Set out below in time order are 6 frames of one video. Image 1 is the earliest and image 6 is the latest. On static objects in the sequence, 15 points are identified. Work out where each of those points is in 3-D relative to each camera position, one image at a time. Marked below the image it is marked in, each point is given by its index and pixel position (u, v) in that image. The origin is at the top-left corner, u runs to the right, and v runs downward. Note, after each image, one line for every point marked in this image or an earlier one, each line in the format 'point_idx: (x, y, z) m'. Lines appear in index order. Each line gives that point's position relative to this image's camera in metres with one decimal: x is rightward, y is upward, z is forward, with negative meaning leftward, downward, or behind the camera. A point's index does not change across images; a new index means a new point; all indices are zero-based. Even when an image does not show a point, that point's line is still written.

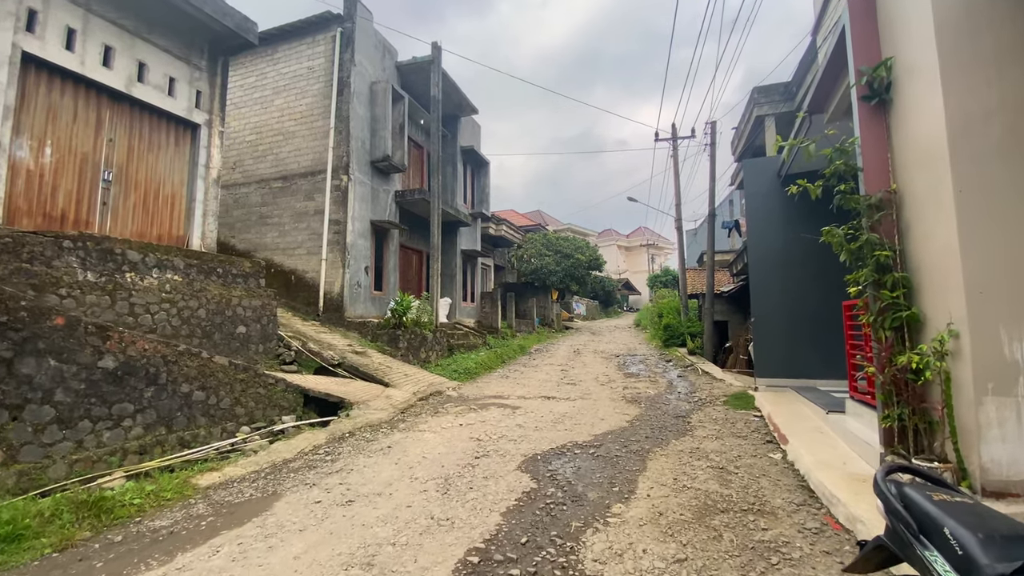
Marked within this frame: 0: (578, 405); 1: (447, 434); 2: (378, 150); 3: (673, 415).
0: (+1.0, -1.7, +6.8) m
1: (-0.7, -1.7, +5.4) m
2: (-3.1, +3.2, +10.9) m
3: (+2.1, -1.6, +6.0) m
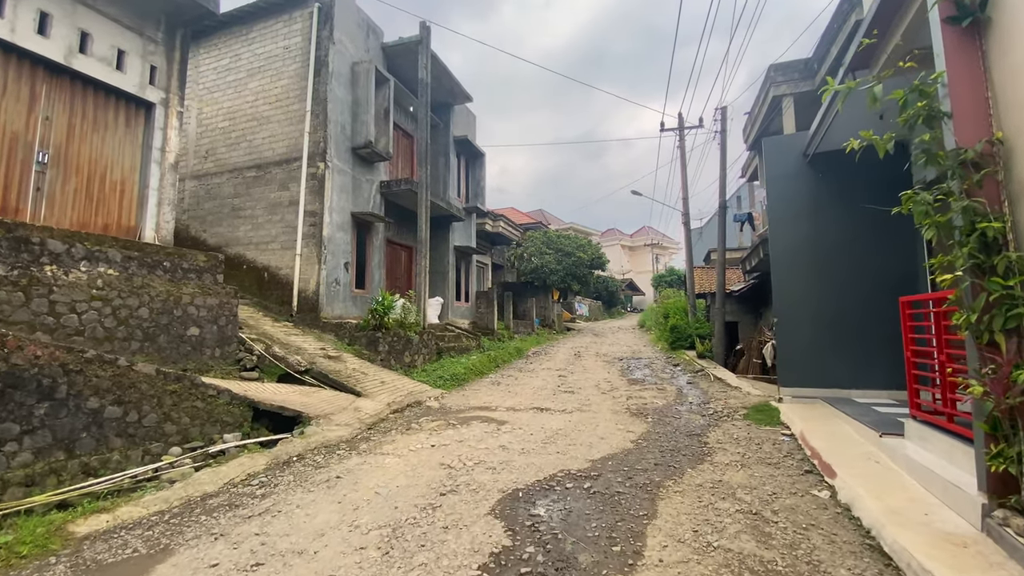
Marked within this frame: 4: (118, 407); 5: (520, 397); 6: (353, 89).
0: (+0.8, -1.6, +5.8) m
1: (-0.9, -1.6, +4.5) m
2: (-3.3, +3.3, +10.0) m
3: (+1.9, -1.6, +5.1) m
4: (-3.6, -1.1, +4.3) m
5: (+0.1, -1.7, +7.4) m
6: (-3.5, +4.3, +10.2) m
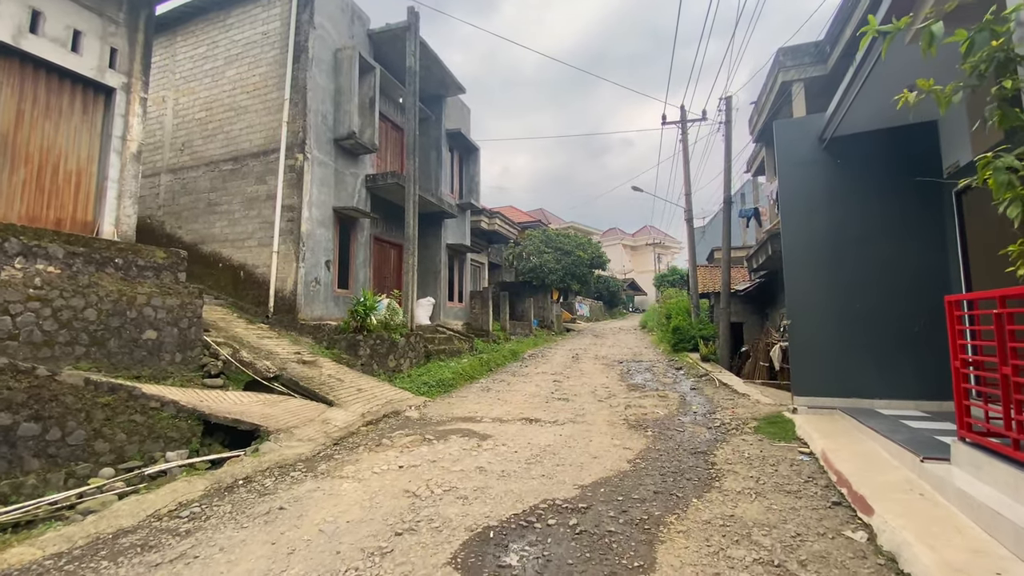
0: (+0.6, -1.6, +5.2) m
1: (-1.1, -1.6, +3.9) m
2: (-3.4, +3.3, +9.5) m
3: (+1.7, -1.6, +4.5) m
4: (-3.8, -1.1, +3.8) m
5: (0.0, -1.7, +6.8) m
6: (-3.6, +4.3, +9.7) m
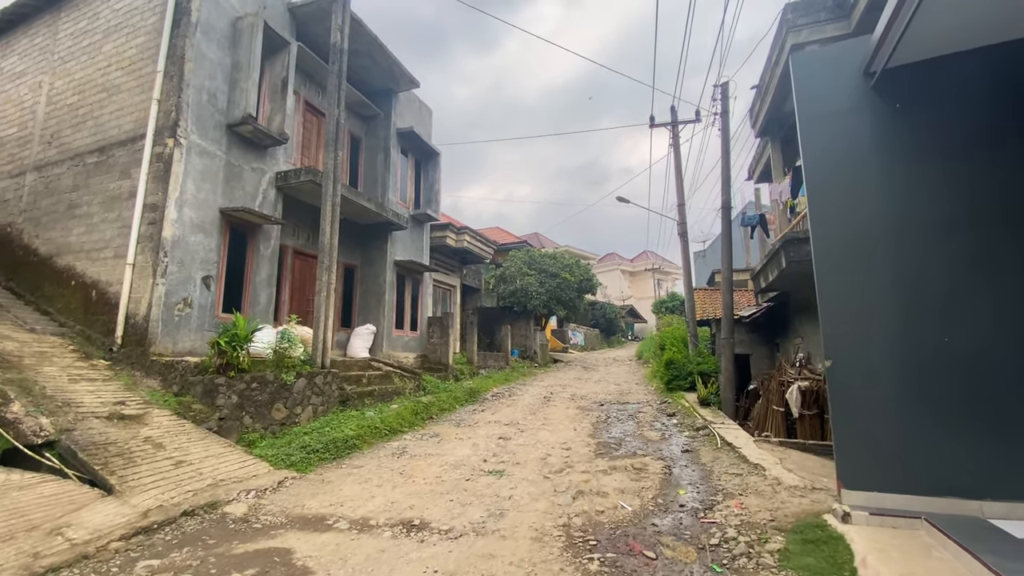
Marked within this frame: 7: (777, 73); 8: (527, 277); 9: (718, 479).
0: (-0.4, -1.8, +3.0) m
1: (-2.1, -1.7, +1.7) m
2: (-4.4, +2.9, +7.5) m
3: (+0.7, -1.7, +2.3) m
4: (-4.9, -1.1, +1.6) m
5: (-1.0, -1.9, +4.5) m
6: (-4.6, +3.9, +7.8) m
7: (+4.3, +3.5, +7.6) m
8: (+0.6, +0.4, +19.2) m
9: (+2.1, -1.9, +4.7) m
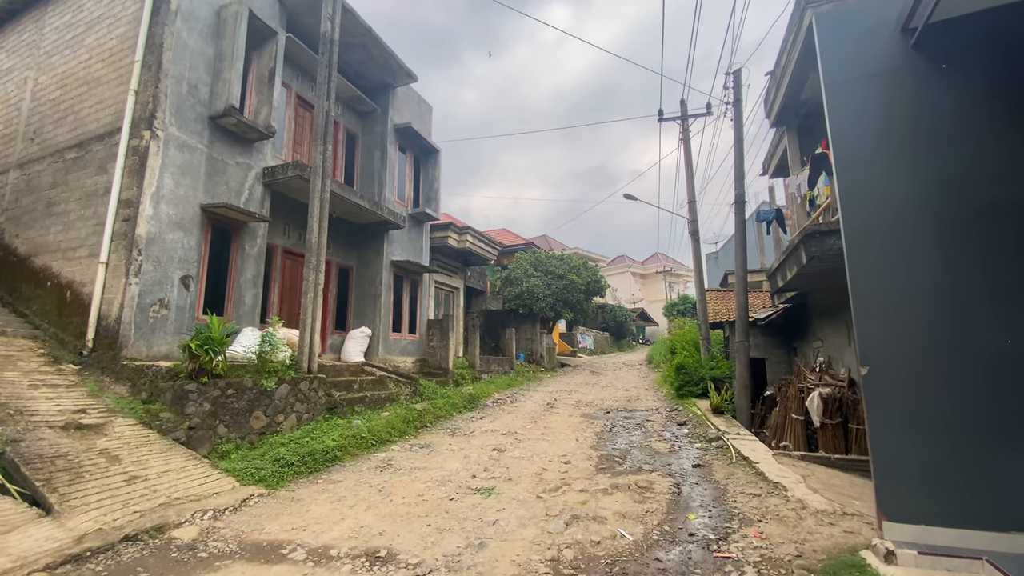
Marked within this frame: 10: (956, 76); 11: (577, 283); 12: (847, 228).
0: (-0.5, -1.7, +2.5) m
1: (-2.3, -1.6, +1.2) m
2: (-4.5, +2.9, +7.2) m
3: (+0.6, -1.6, +1.8) m
4: (-5.0, -1.1, +1.2) m
5: (-1.1, -1.9, +4.1) m
6: (-4.6, +3.9, +7.5) m
7: (+4.3, +3.5, +7.1) m
8: (+0.9, +0.3, +18.7) m
9: (+2.0, -1.9, +4.2) m
10: (+3.1, +1.5, +3.2) m
11: (+2.8, +0.2, +19.7) m
12: (+2.4, +0.3, +3.3) m
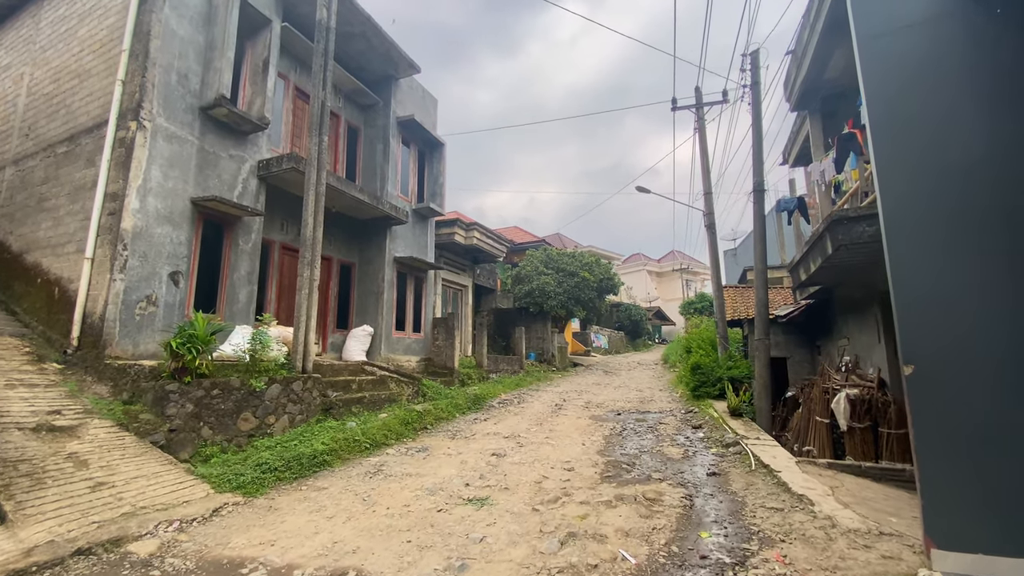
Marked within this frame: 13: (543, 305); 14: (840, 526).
0: (-0.7, -1.7, +2.2) m
1: (-2.5, -1.6, +0.9) m
2: (-4.4, +2.9, +6.9) m
3: (+0.4, -1.5, +1.4) m
4: (-5.2, -1.1, +1.0) m
5: (-1.2, -1.8, +3.7) m
6: (-4.6, +4.0, +7.2) m
7: (+4.3, +3.6, +6.6) m
8: (+1.3, +0.4, +18.3) m
9: (+1.9, -1.8, +3.7) m
10: (+3.0, +1.5, +2.7) m
11: (+3.2, +0.3, +19.3) m
12: (+2.3, +0.4, +2.9) m
13: (+1.2, -0.7, +17.7) m
14: (+2.3, -1.7, +3.4) m
